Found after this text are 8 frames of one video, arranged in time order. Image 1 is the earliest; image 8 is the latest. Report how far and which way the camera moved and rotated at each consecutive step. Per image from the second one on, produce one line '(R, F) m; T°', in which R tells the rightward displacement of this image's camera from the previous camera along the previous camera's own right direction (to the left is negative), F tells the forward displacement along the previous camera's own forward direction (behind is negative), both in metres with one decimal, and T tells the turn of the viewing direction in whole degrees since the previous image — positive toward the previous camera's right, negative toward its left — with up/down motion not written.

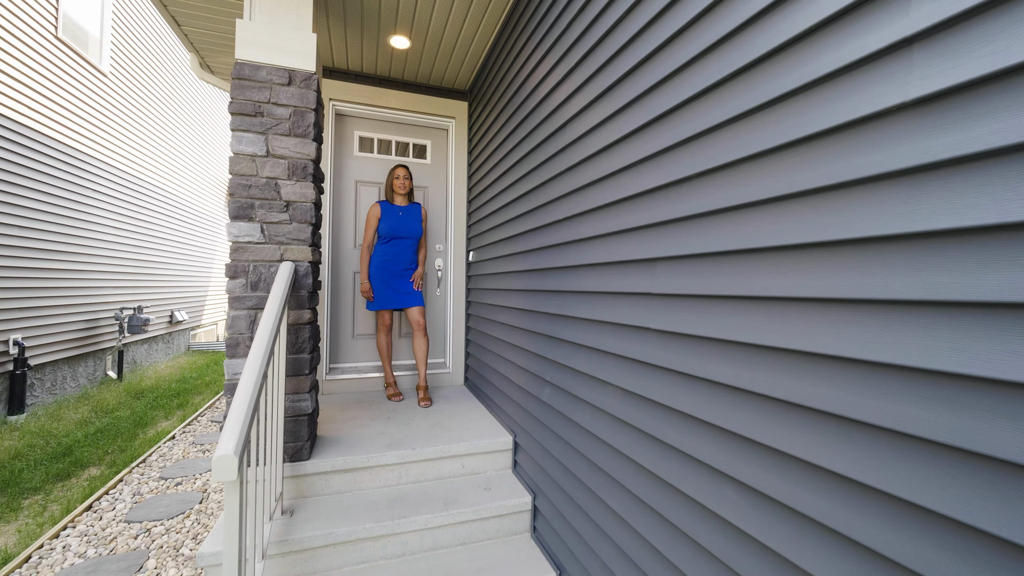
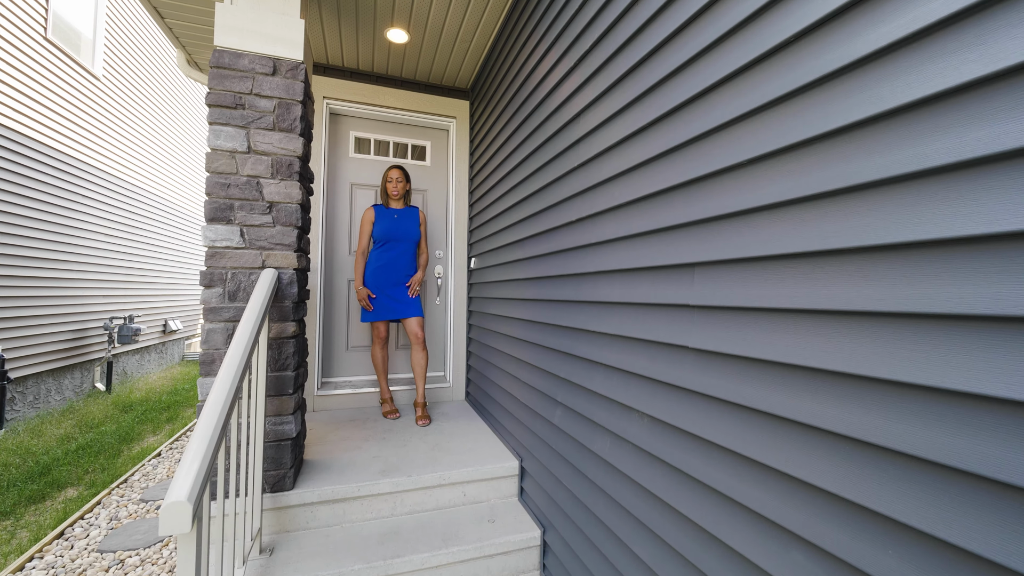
(0.0, +0.2) m; 0°
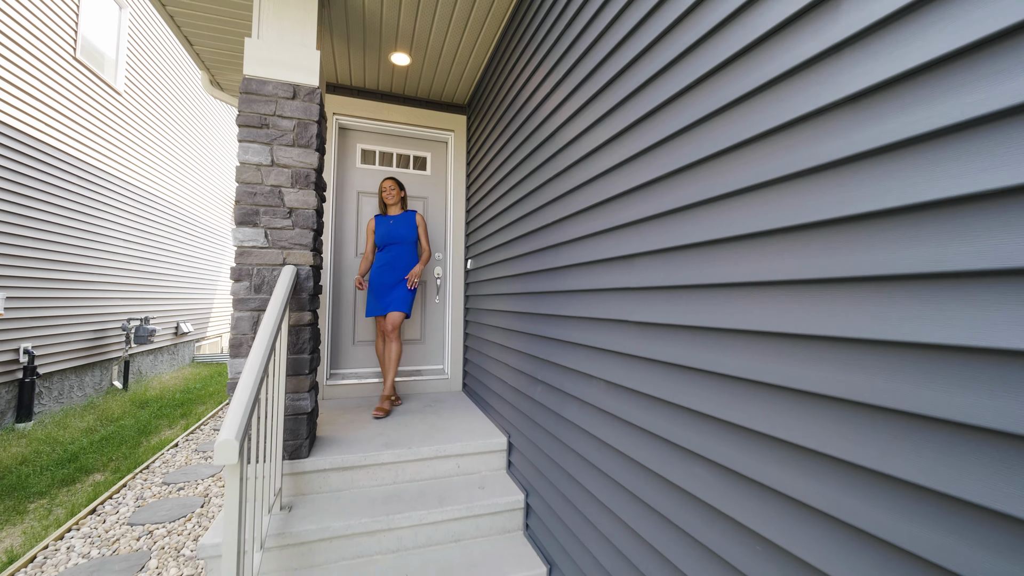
(+0.1, -0.2) m; 0°
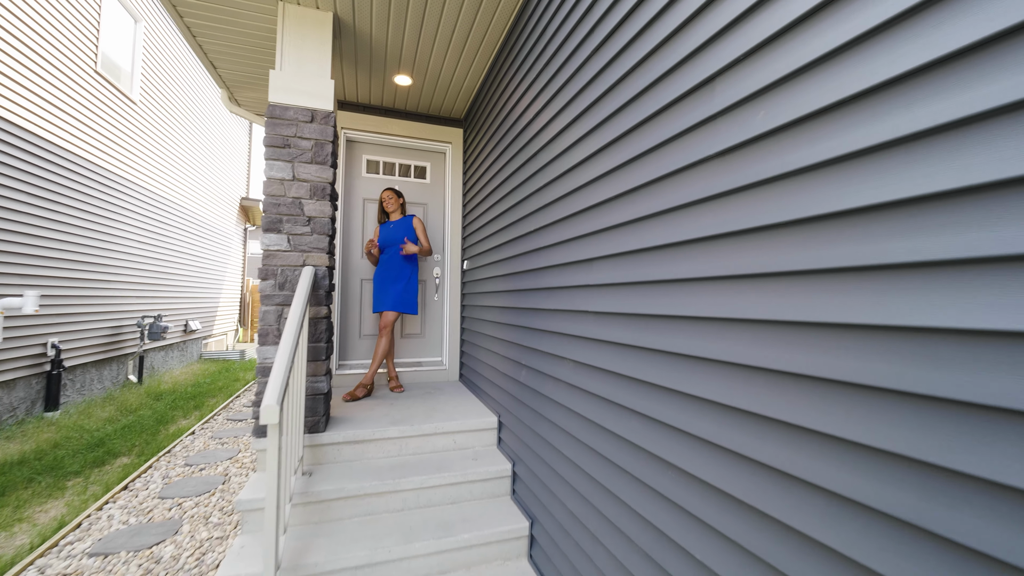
(+0.1, -0.3) m; 0°
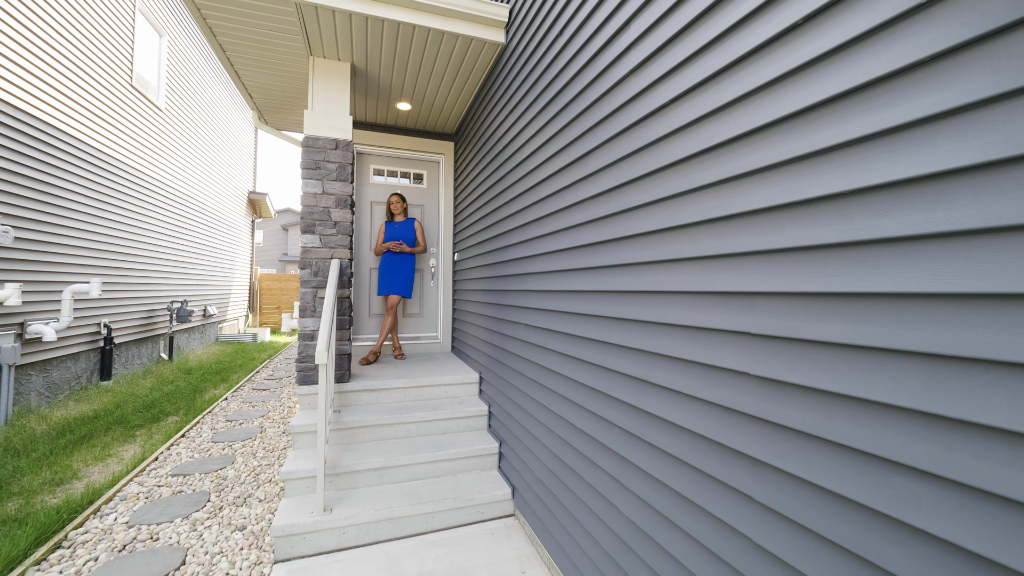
(+0.2, -0.7) m; 0°
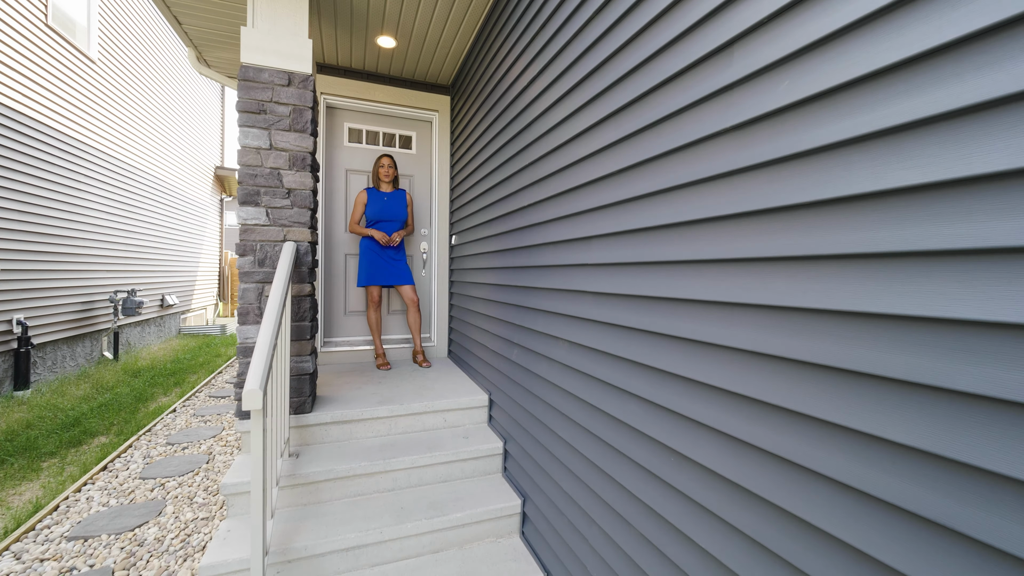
(-0.2, +0.7) m; +2°
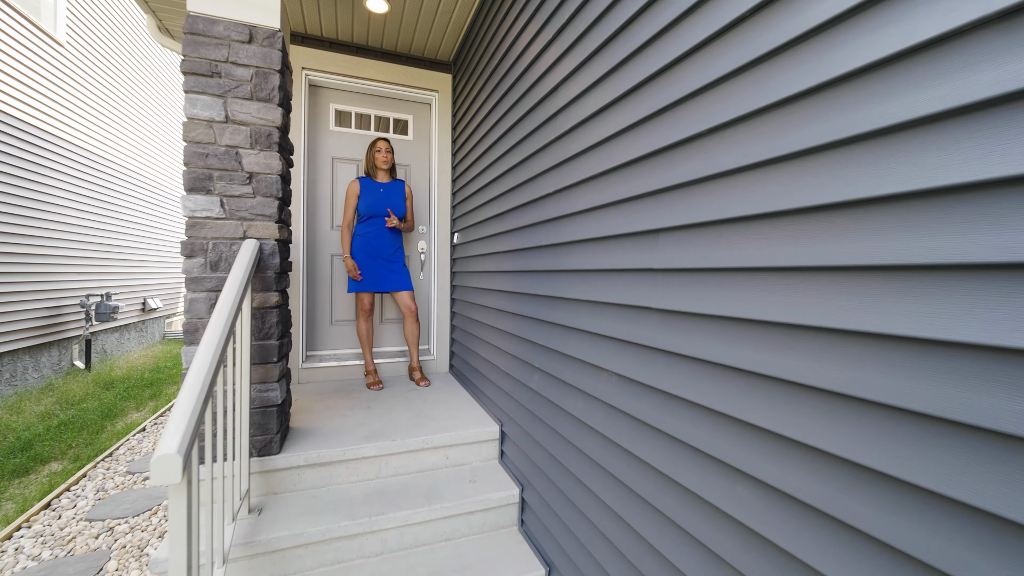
(-0.1, +0.4) m; 0°
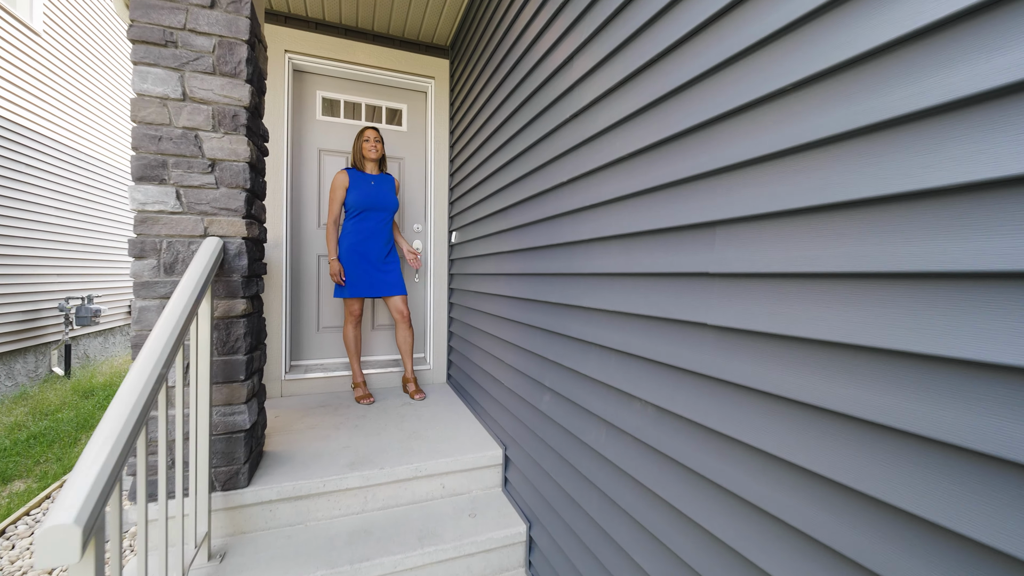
(0.0, +0.2) m; 0°
